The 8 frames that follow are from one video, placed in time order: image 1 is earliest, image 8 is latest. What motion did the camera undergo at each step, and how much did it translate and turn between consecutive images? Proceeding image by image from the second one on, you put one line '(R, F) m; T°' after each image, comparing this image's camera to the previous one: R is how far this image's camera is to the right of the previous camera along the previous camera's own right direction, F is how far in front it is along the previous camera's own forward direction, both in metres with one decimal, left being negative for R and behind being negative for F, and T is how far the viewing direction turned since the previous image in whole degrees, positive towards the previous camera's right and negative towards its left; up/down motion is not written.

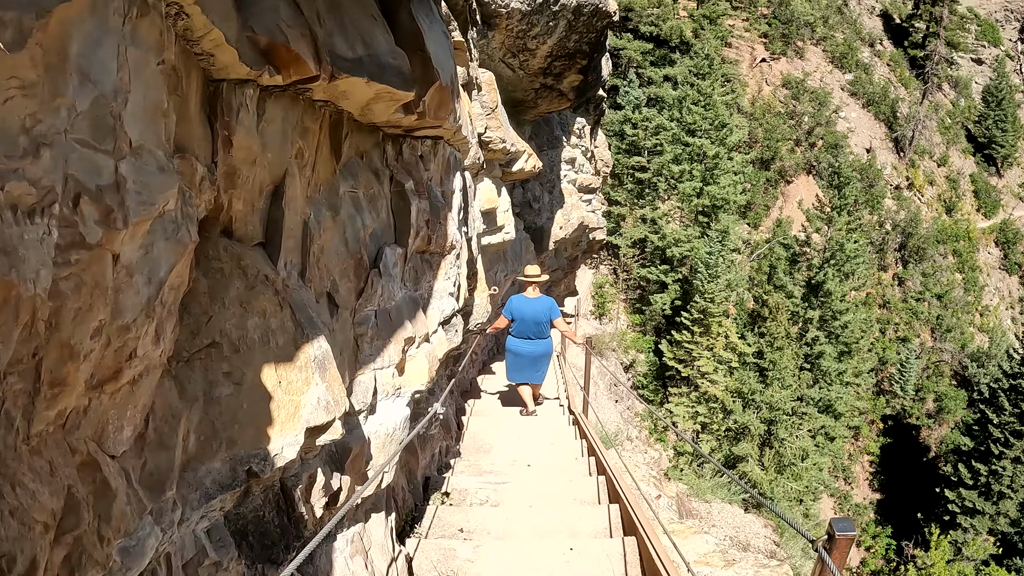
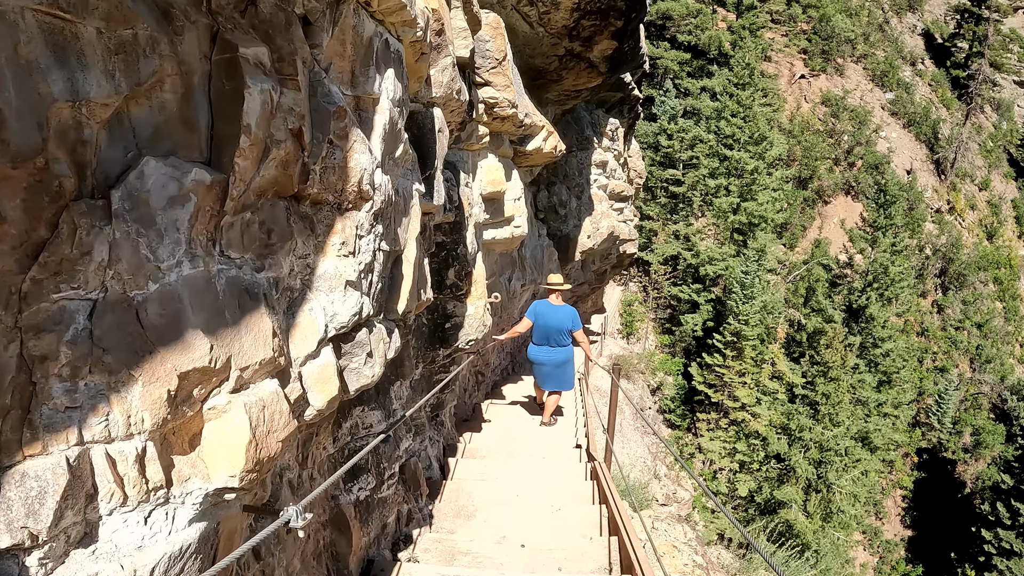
(+0.1, +1.5) m; -1°
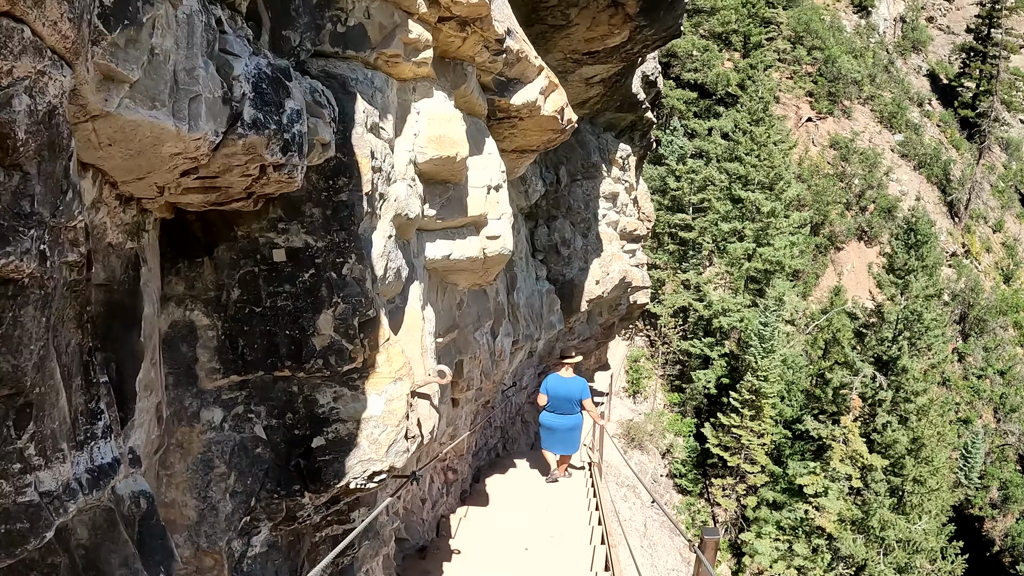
(+0.1, +2.5) m; 0°
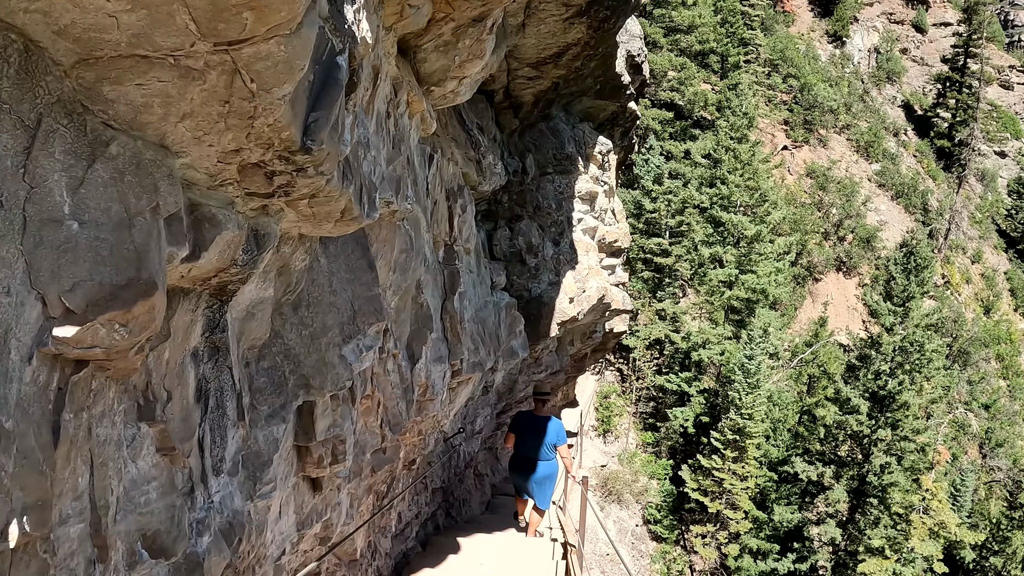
(+0.1, +2.3) m; +2°
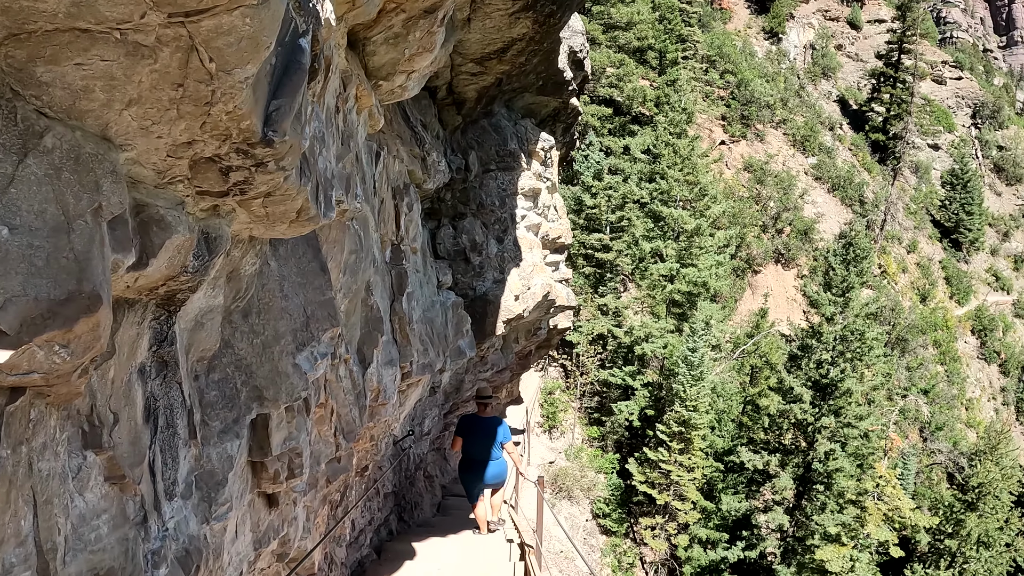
(0.0, +0.1) m; +3°
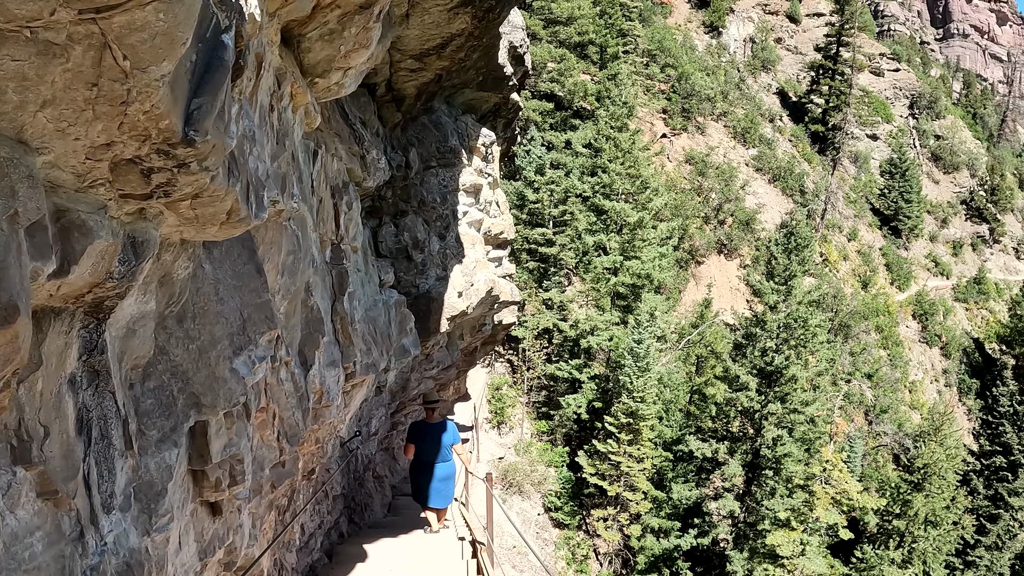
(0.0, 0.0) m; +3°
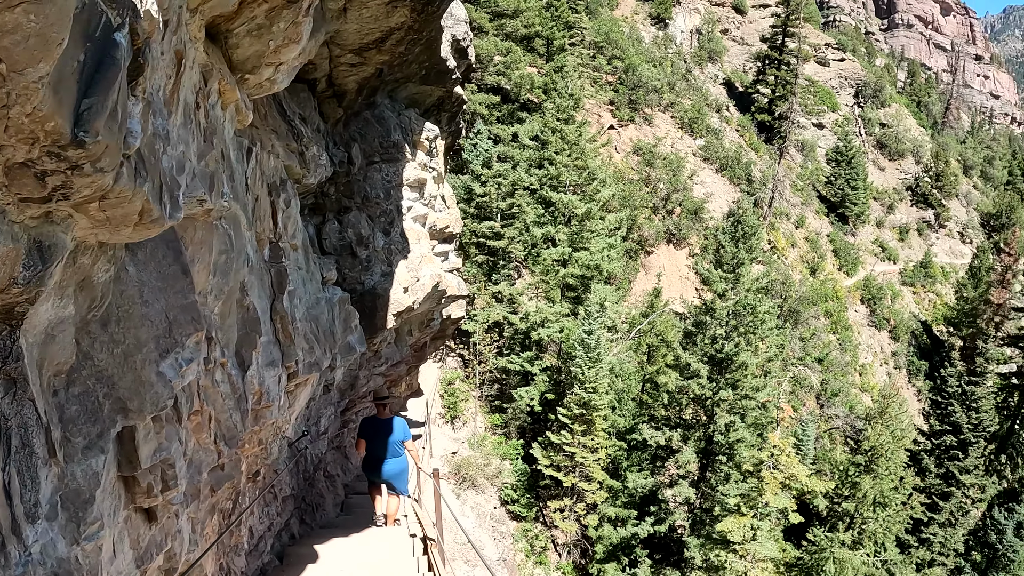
(0.0, 0.0) m; +2°
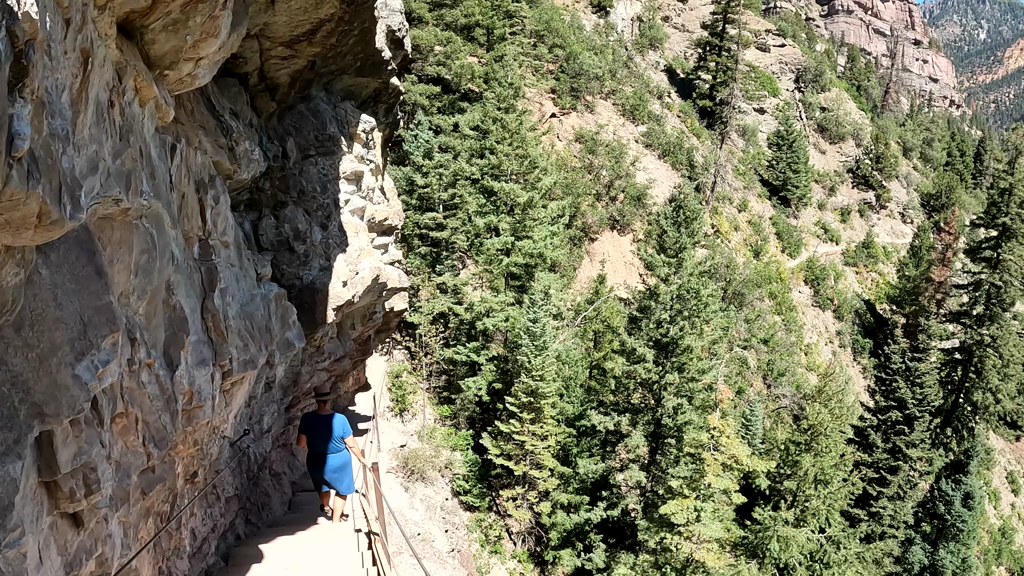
(0.0, 0.0) m; +3°
